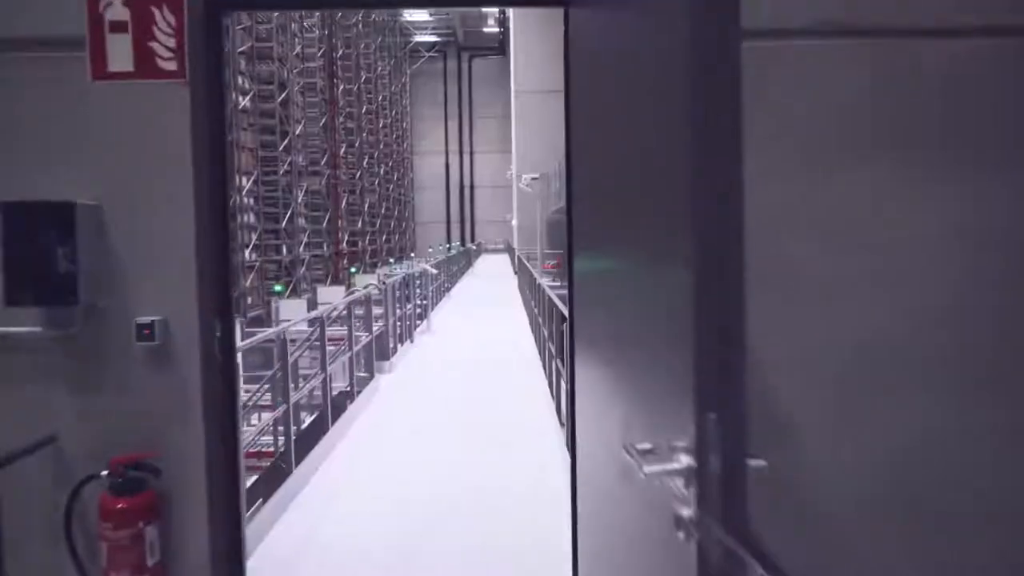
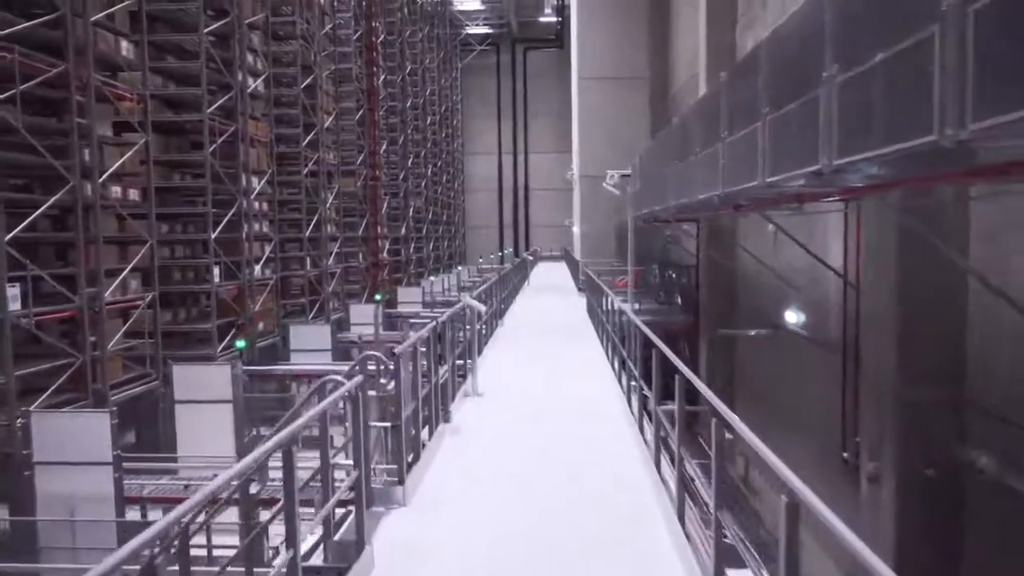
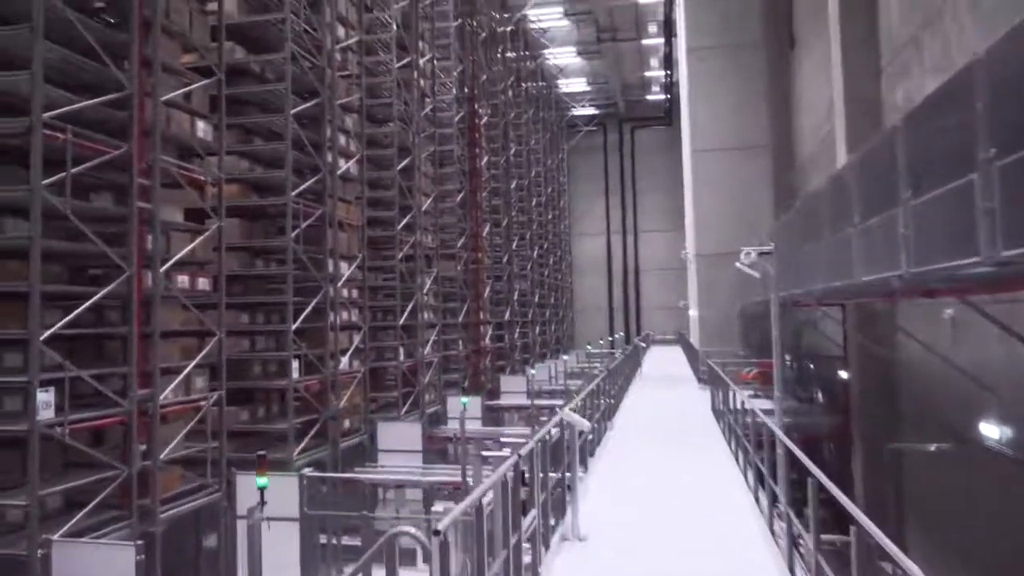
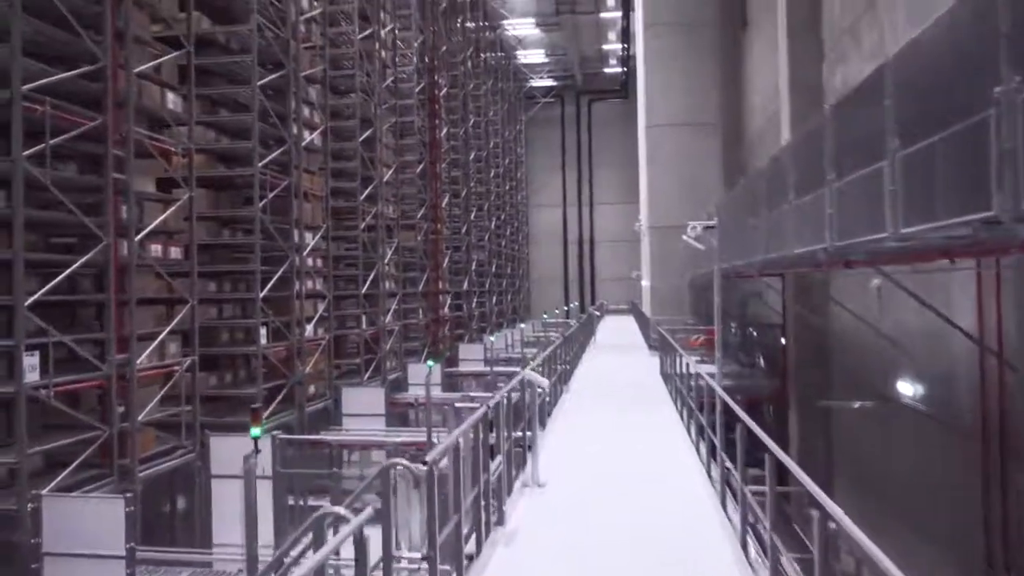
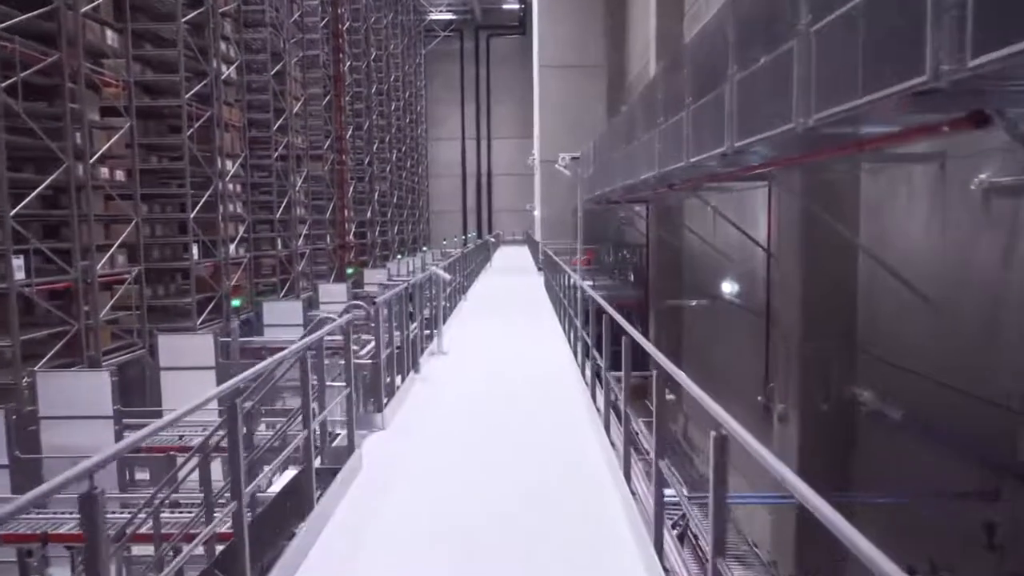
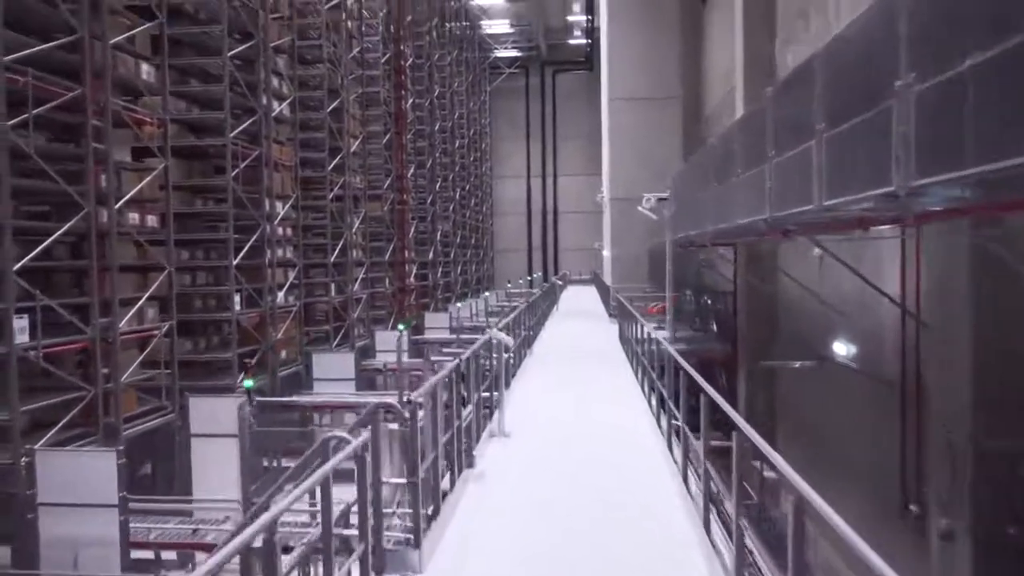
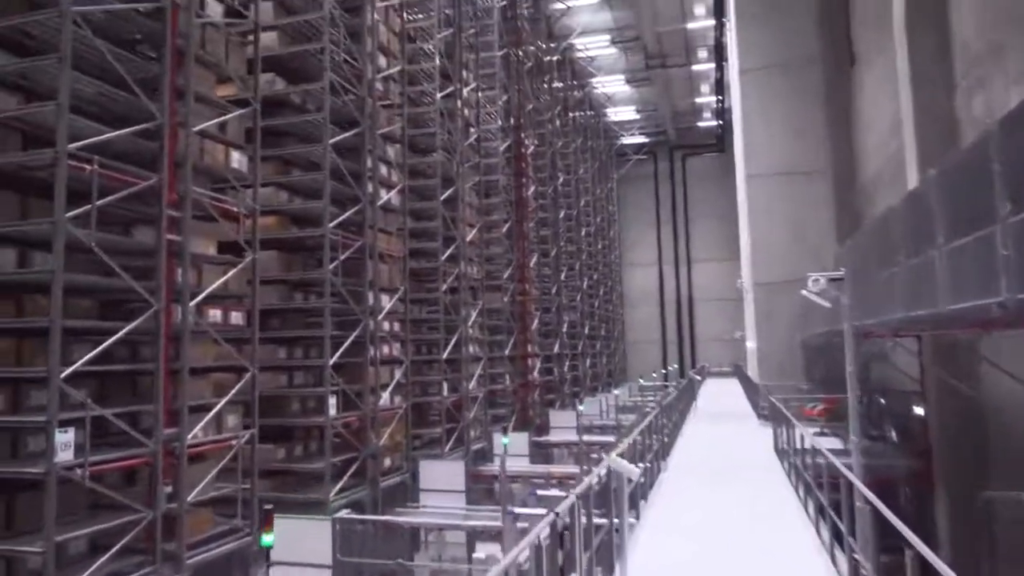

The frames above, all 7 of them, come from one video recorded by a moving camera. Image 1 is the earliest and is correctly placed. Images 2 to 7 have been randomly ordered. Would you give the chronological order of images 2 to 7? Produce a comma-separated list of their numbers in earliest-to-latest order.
5, 2, 6, 4, 3, 7
